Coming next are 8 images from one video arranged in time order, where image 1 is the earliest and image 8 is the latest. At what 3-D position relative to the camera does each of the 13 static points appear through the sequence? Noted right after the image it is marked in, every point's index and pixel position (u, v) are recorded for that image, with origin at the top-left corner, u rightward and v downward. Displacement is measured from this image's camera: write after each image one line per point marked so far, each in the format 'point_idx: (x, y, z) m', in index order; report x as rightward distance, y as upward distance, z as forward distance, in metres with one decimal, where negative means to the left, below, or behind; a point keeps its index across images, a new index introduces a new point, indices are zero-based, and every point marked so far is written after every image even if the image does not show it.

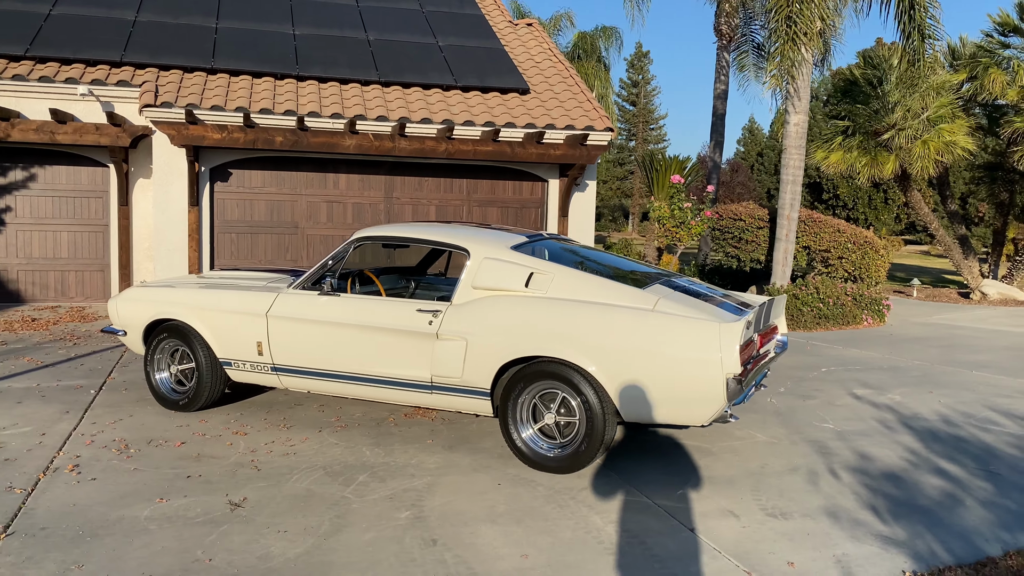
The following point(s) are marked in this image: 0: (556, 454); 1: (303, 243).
0: (+0.3, -1.0, +4.8) m
1: (-3.2, +0.7, +12.7) m
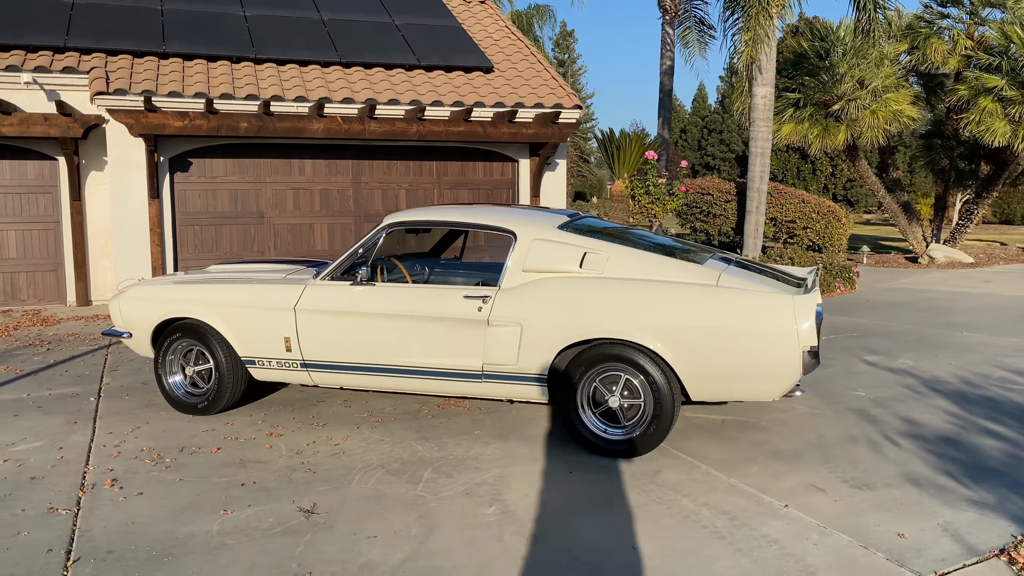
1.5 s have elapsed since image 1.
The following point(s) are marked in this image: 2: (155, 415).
0: (+0.6, -0.8, +4.7) m
1: (-3.5, +0.8, +12.2) m
2: (-2.4, -0.9, +5.7) m
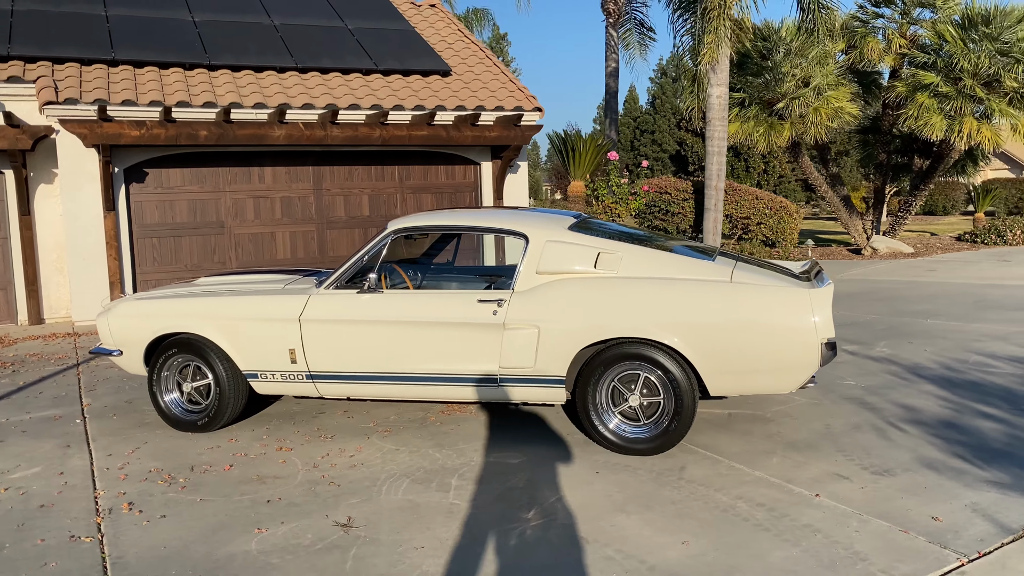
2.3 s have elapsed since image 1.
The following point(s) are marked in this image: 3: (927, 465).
0: (+0.7, -0.8, +4.7) m
1: (-4.0, +0.6, +11.9) m
2: (-2.3, -1.0, +5.5) m
3: (+2.2, -0.9, +4.5) m
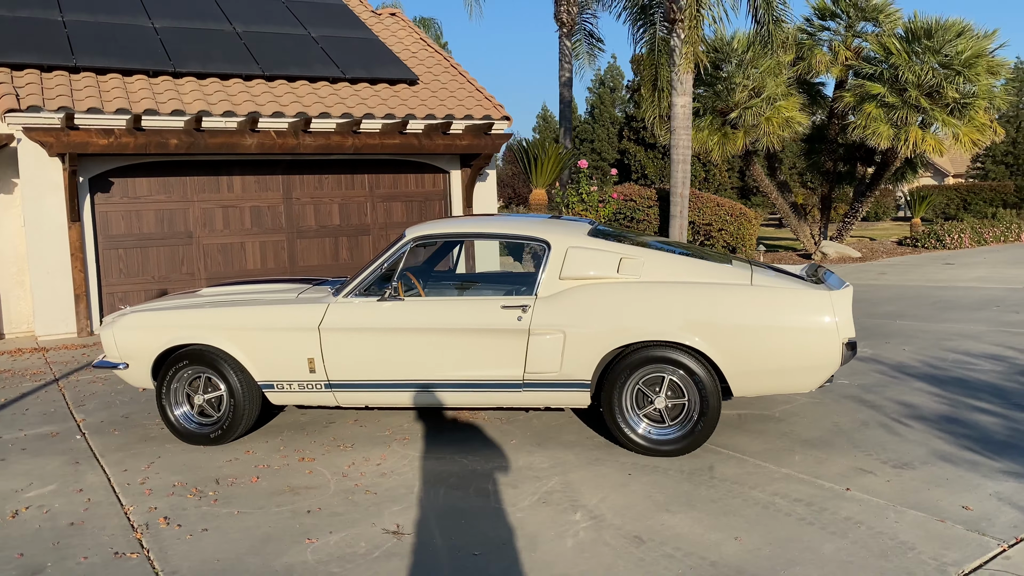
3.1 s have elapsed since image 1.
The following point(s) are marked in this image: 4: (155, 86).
0: (+0.9, -0.9, +4.8) m
1: (-4.3, +0.5, +11.6) m
2: (-2.2, -1.0, +5.4) m
3: (+2.4, -0.9, +4.7) m
4: (-4.9, +2.8, +11.7) m
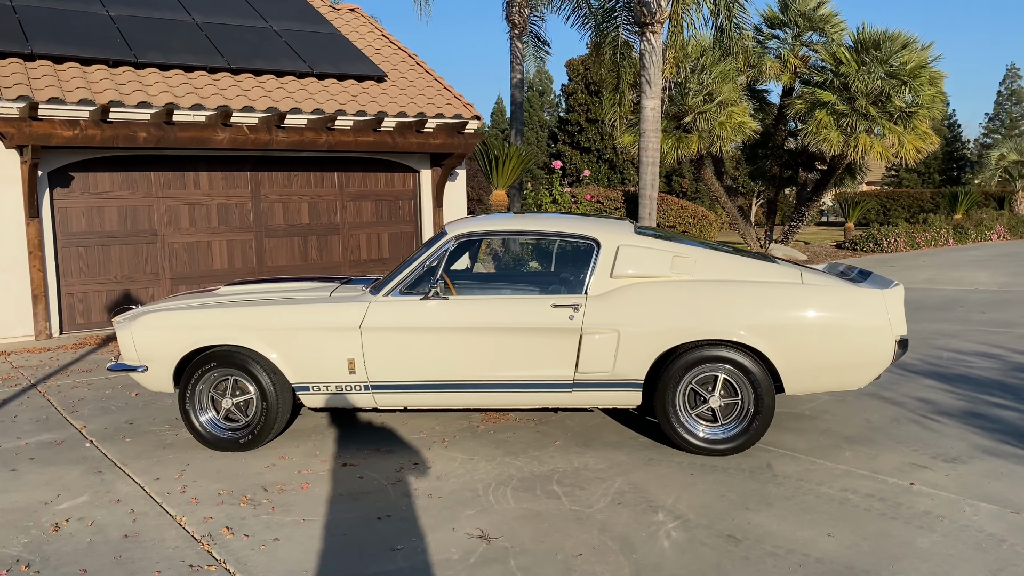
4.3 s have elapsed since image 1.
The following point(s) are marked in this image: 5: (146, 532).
0: (+1.2, -0.9, +4.8) m
1: (-4.6, +0.5, +11.2) m
2: (-1.9, -1.0, +5.1) m
3: (+2.7, -0.9, +4.8) m
4: (-5.2, +2.8, +11.1) m
5: (-1.7, -1.1, +3.9) m
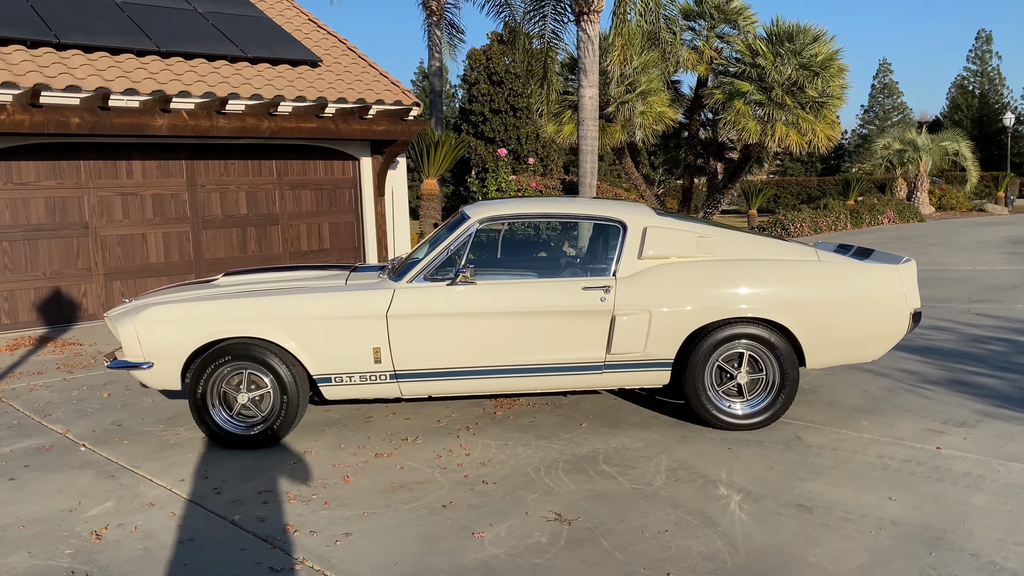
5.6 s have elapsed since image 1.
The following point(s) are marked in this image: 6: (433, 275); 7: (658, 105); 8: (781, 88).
0: (+1.4, -0.7, +5.0) m
1: (-5.2, +0.5, +10.5) m
2: (-1.8, -1.0, +4.8) m
3: (+2.9, -0.8, +5.1) m
4: (-5.8, +2.8, +10.4) m
5: (-1.4, -1.1, +3.7) m
6: (-0.5, +0.1, +5.0) m
7: (+3.4, +4.3, +19.9) m
8: (+5.9, +4.4, +18.5) m
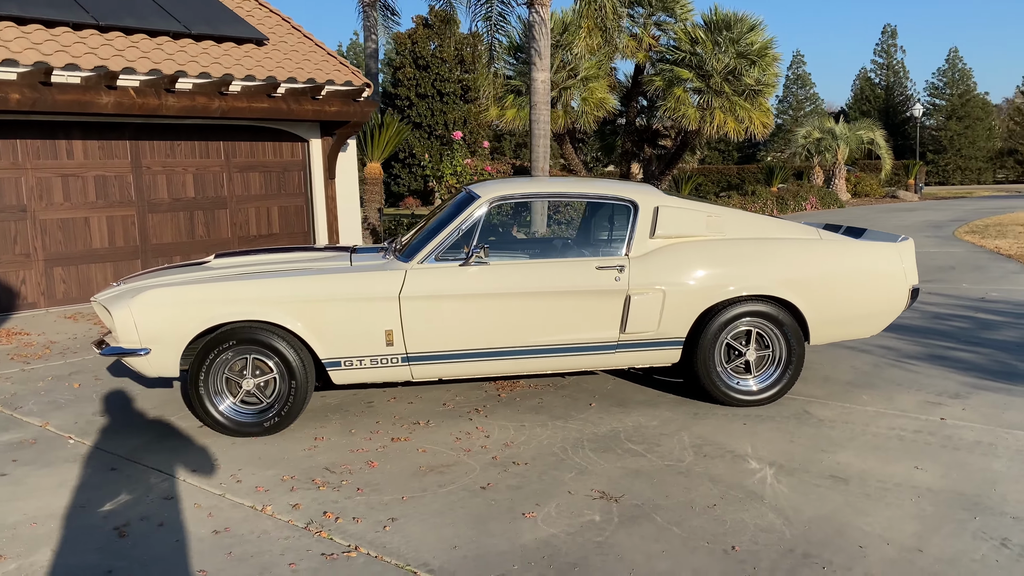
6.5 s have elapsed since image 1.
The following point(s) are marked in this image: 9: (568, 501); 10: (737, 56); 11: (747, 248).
0: (+1.5, -0.6, +5.0) m
1: (-5.6, +0.7, +9.9) m
2: (-1.7, -0.9, +4.6) m
3: (+2.9, -0.6, +5.3) m
4: (-6.2, +3.0, +9.7) m
5: (-1.2, -1.0, +3.5) m
6: (-0.4, +0.2, +4.9) m
7: (+2.1, +4.7, +20.0) m
8: (+4.6, +4.8, +18.9) m
9: (+0.2, -0.9, +3.7) m
10: (+5.0, +5.2, +19.0) m
11: (+1.4, +0.2, +5.0) m
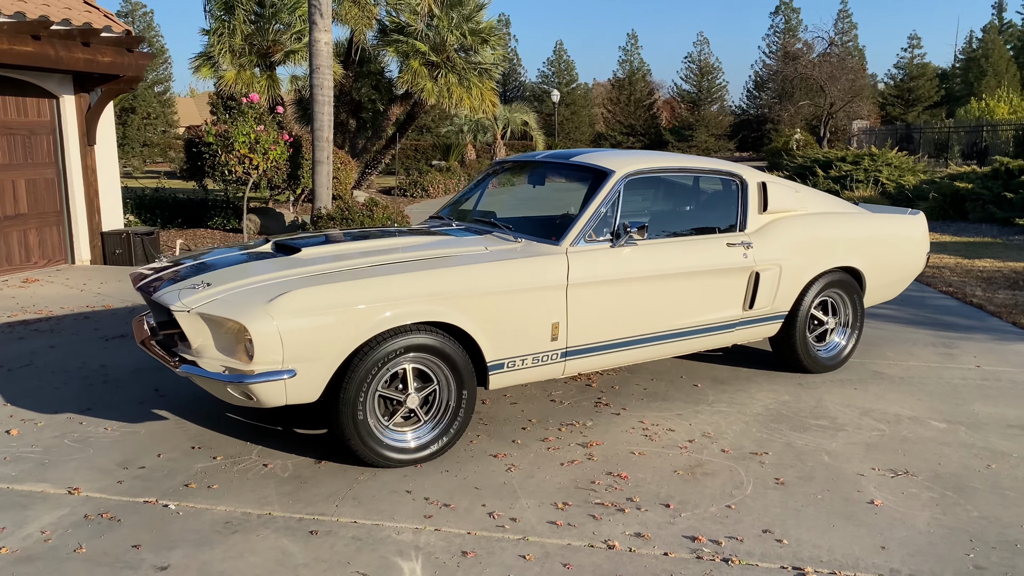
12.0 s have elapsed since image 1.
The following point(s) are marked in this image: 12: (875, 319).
0: (+2.1, -0.4, +5.4) m
1: (-6.5, +0.6, +6.6) m
2: (-0.6, -0.8, +3.6) m
3: (+3.2, -0.4, +6.3) m
4: (-7.0, +2.8, +6.1) m
5: (+0.4, -1.0, +2.9) m
6: (+0.4, +0.3, +4.4) m
7: (-4.1, +5.1, +18.9) m
8: (-1.3, +5.3, +19.0) m
9: (+1.6, -0.8, +3.6) m
10: (-1.0, +5.8, +19.2) m
11: (+2.0, +0.4, +5.3) m
12: (+3.0, -0.3, +7.0) m
